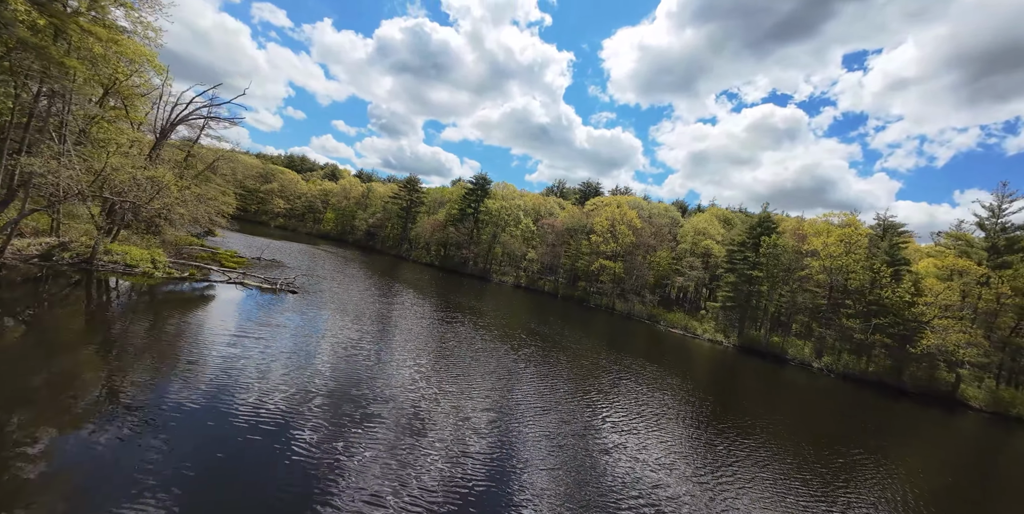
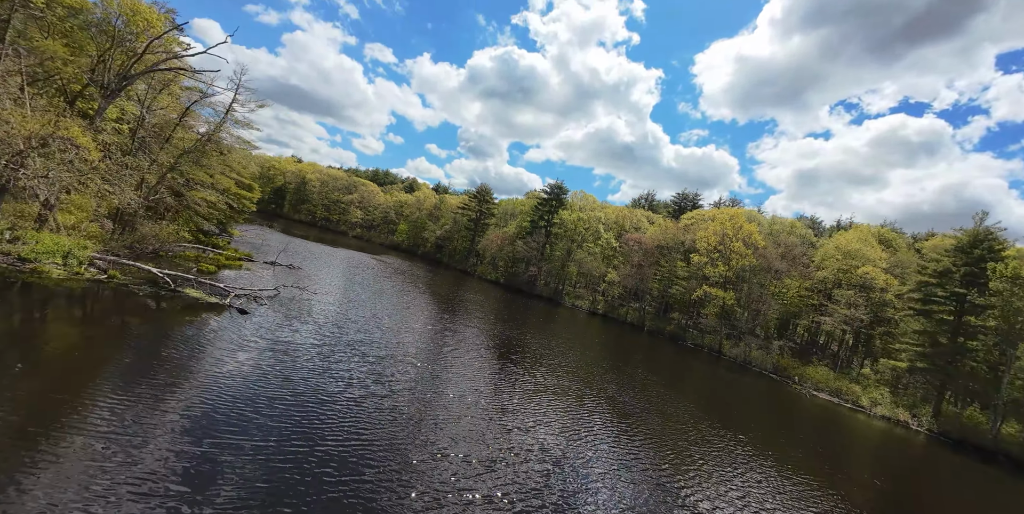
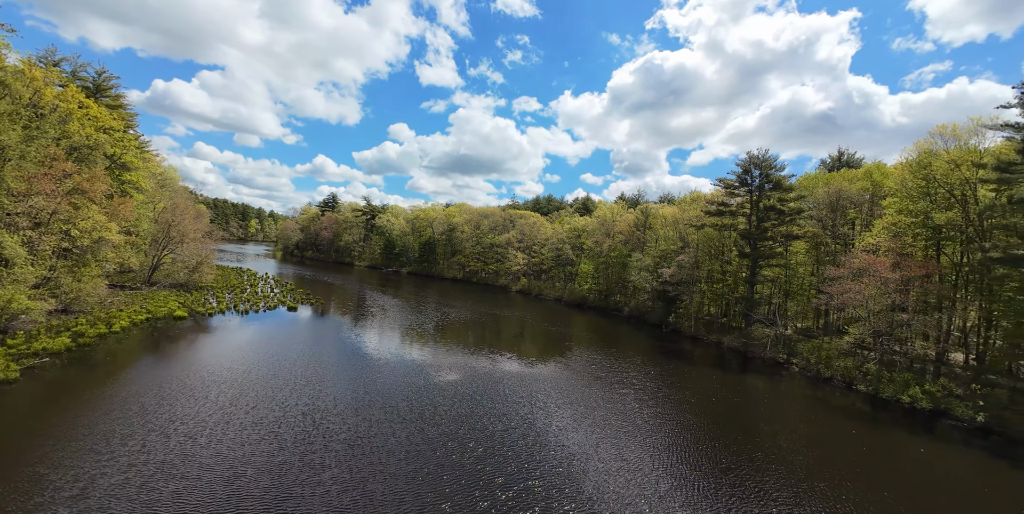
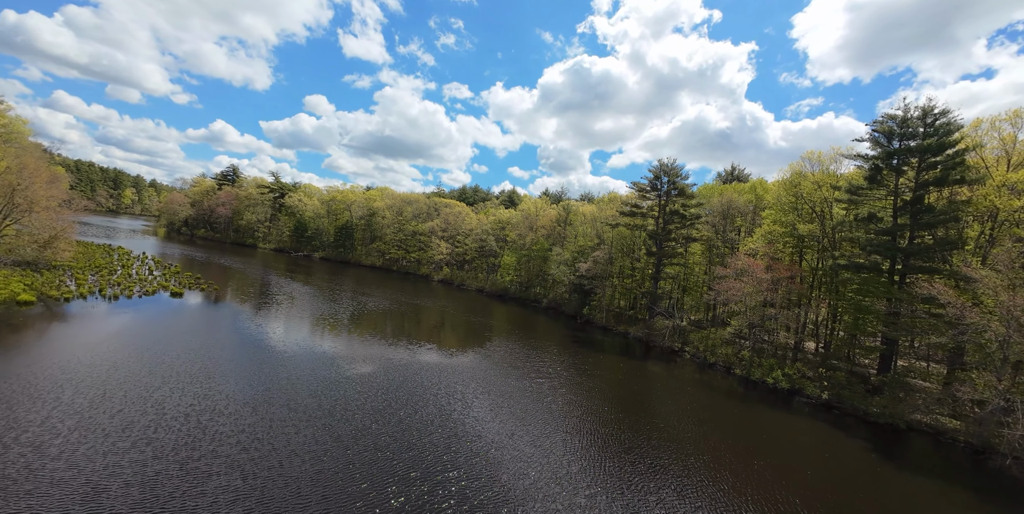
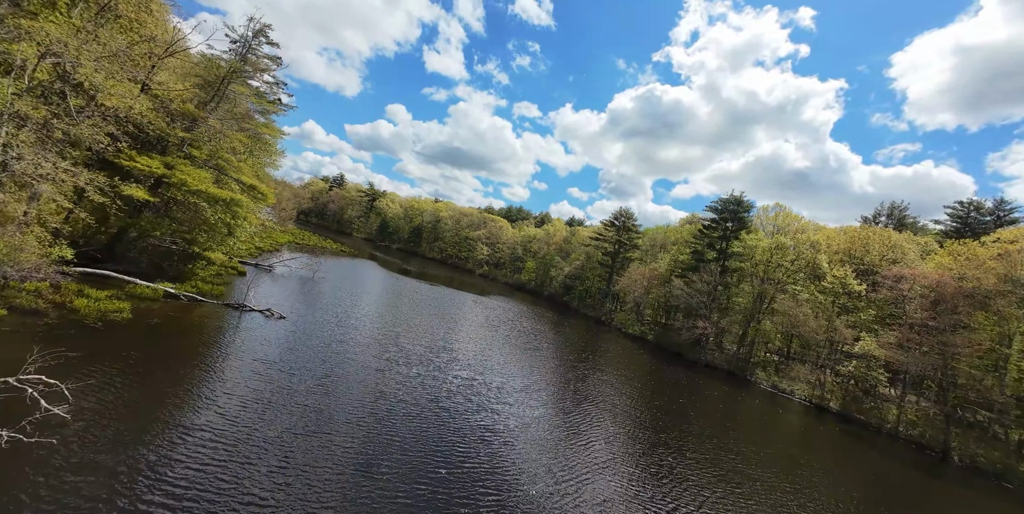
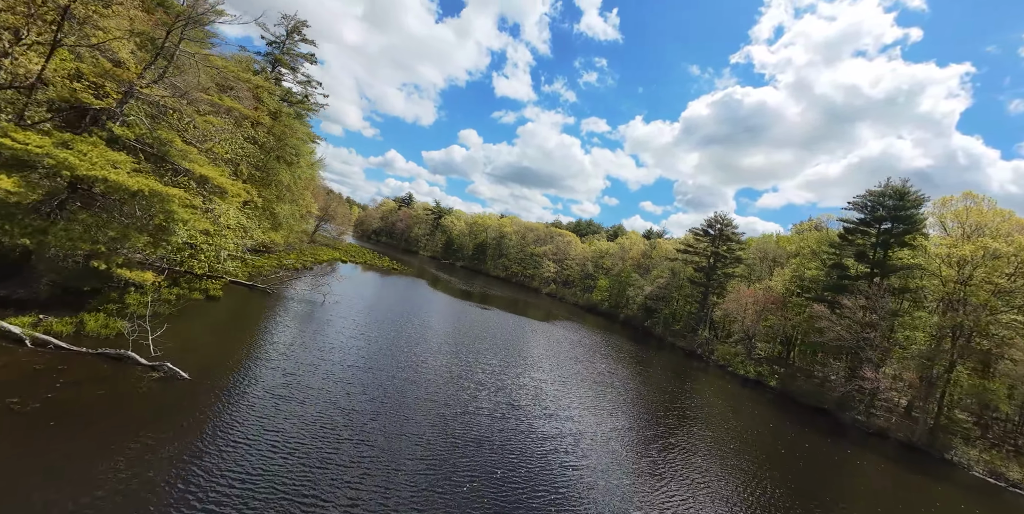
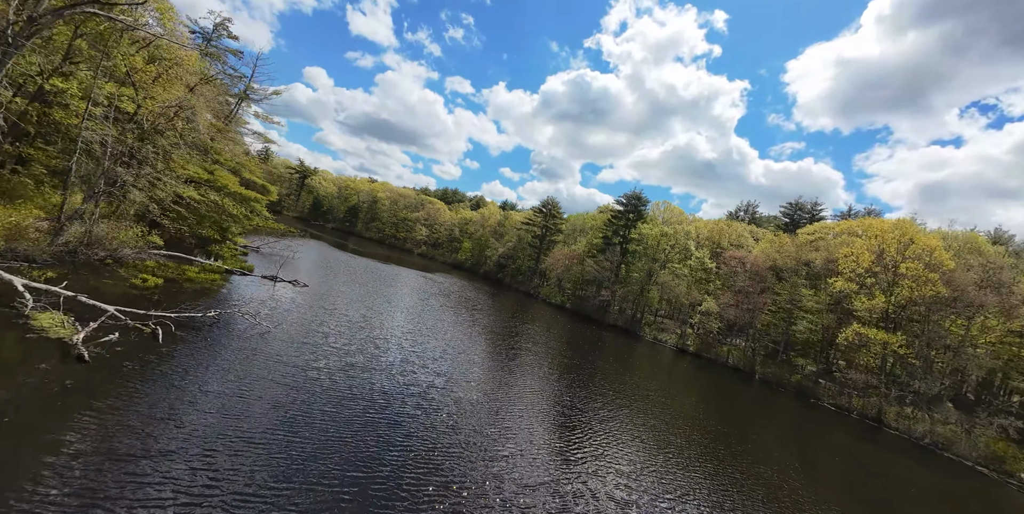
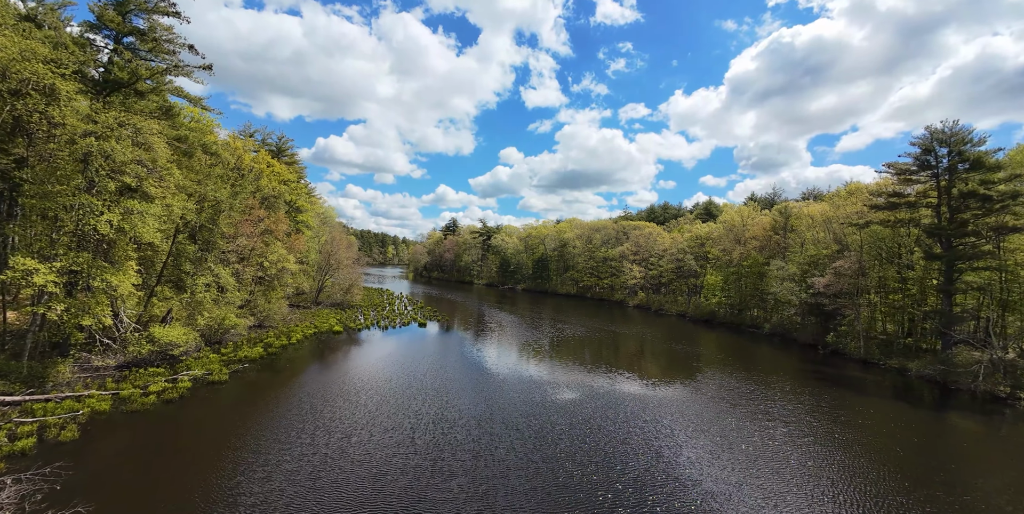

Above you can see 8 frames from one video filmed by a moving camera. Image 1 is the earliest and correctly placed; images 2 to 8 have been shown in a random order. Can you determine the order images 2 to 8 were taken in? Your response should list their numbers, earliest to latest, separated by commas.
2, 7, 5, 6, 8, 3, 4
